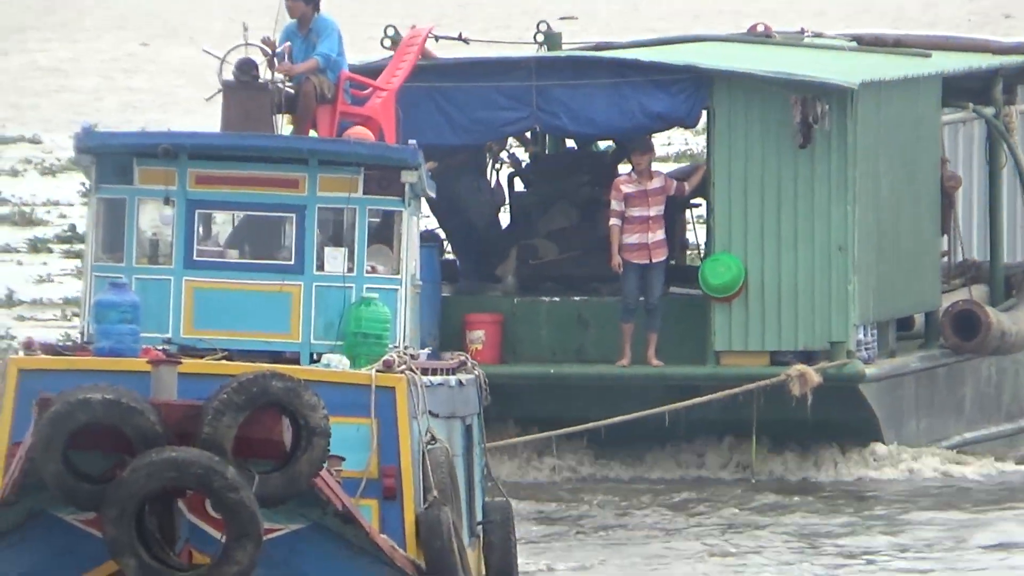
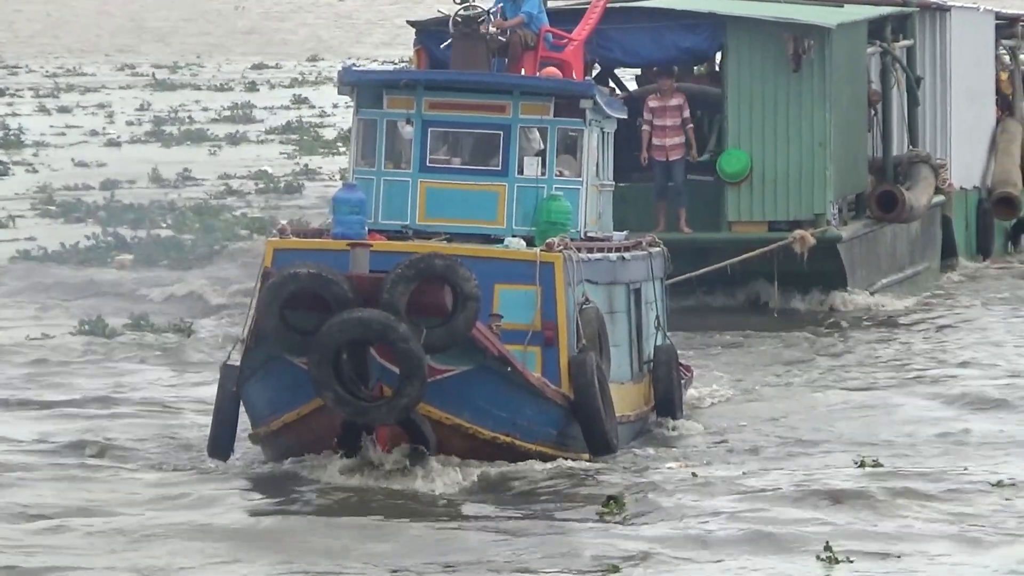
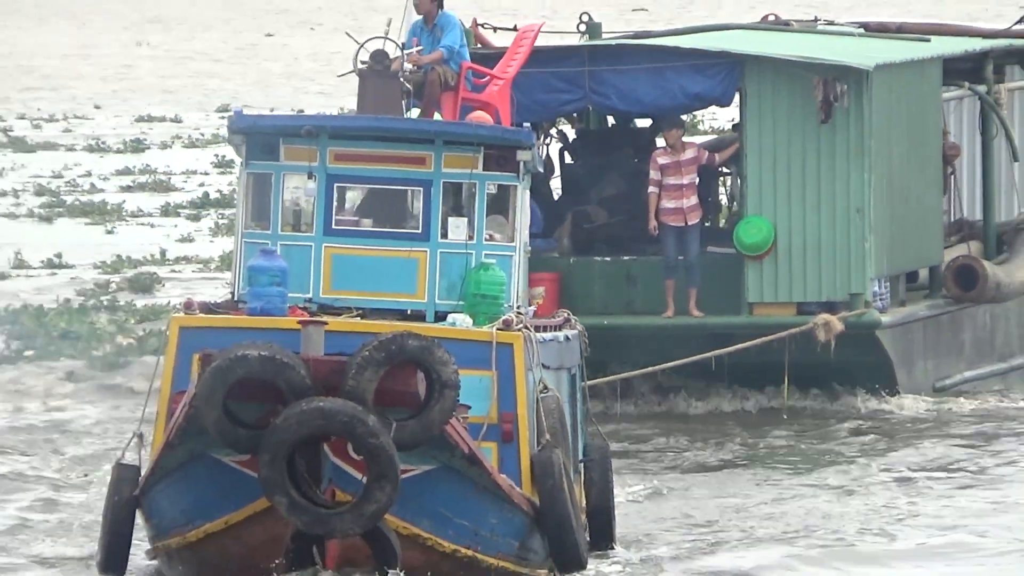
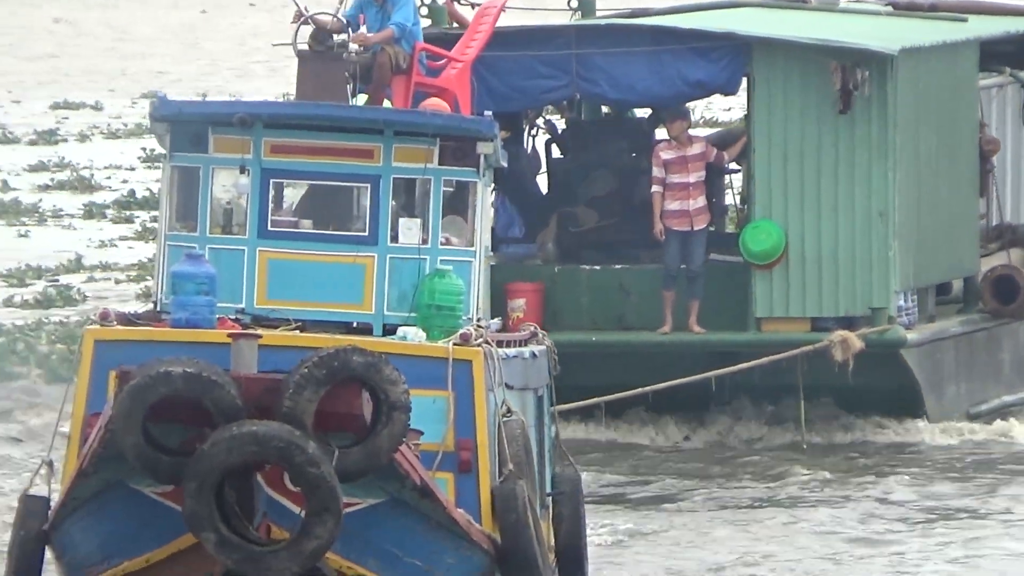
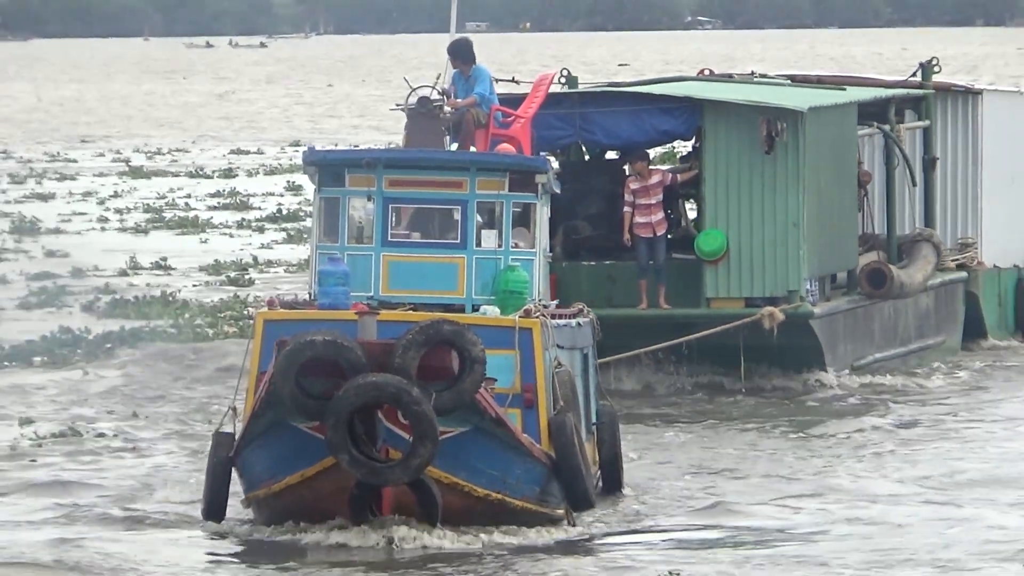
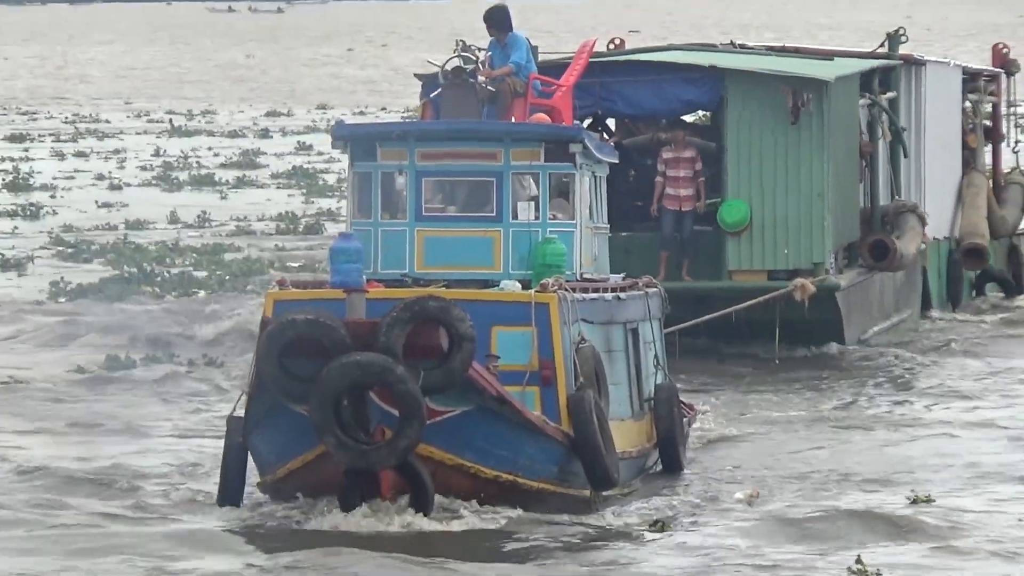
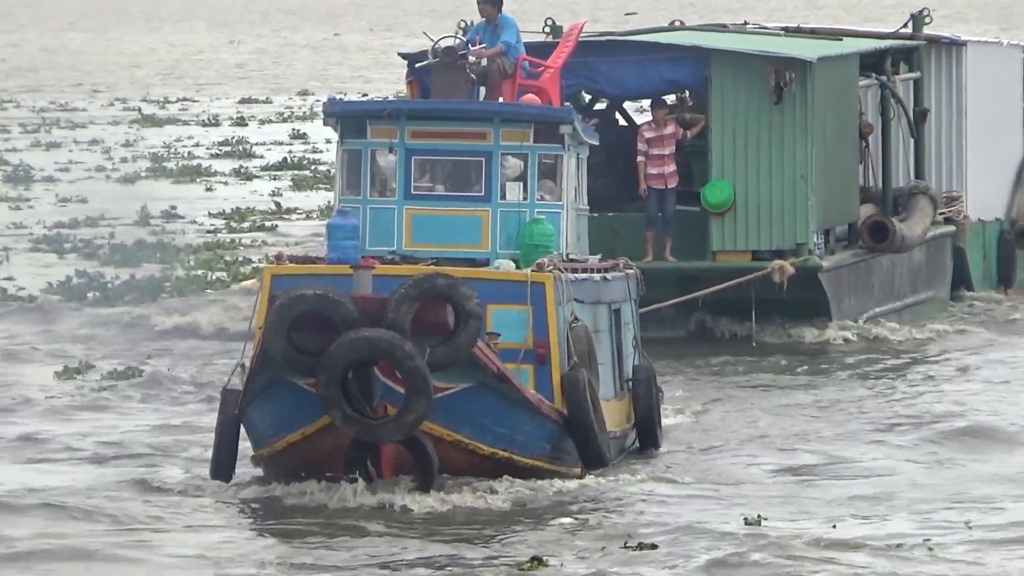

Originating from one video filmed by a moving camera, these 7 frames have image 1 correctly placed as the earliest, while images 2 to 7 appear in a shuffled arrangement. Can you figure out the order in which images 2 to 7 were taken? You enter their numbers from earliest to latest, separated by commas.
4, 3, 5, 7, 2, 6
